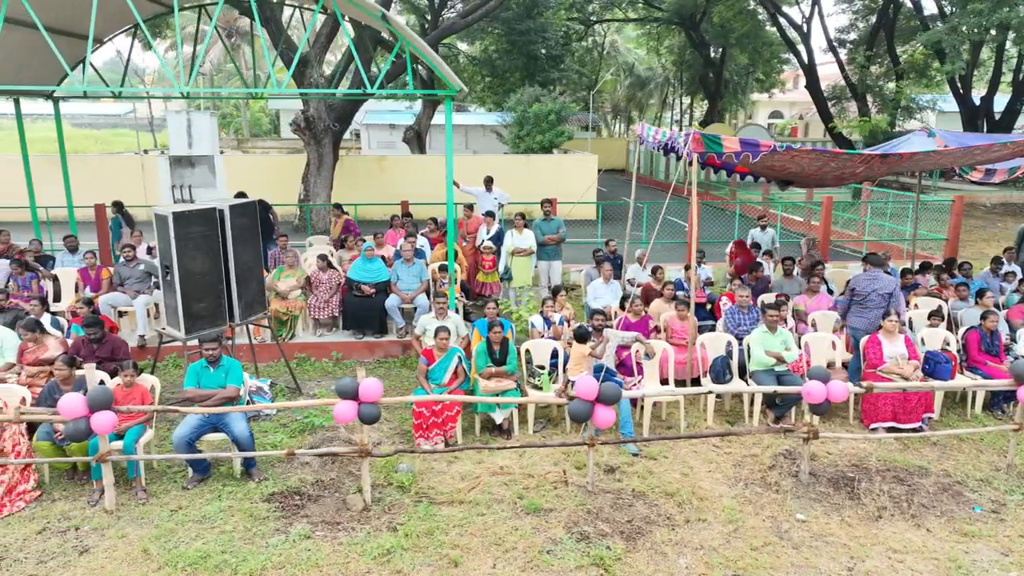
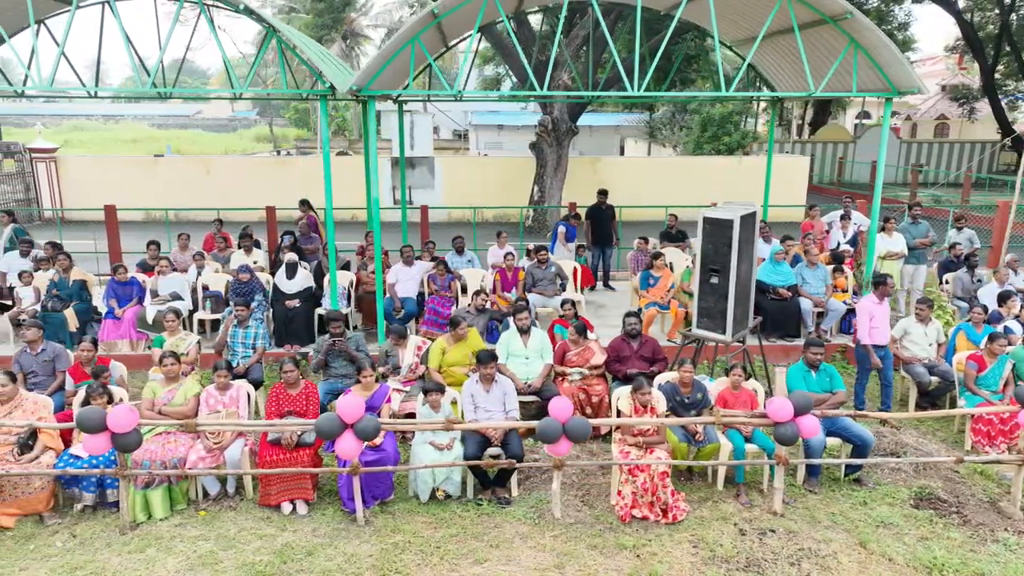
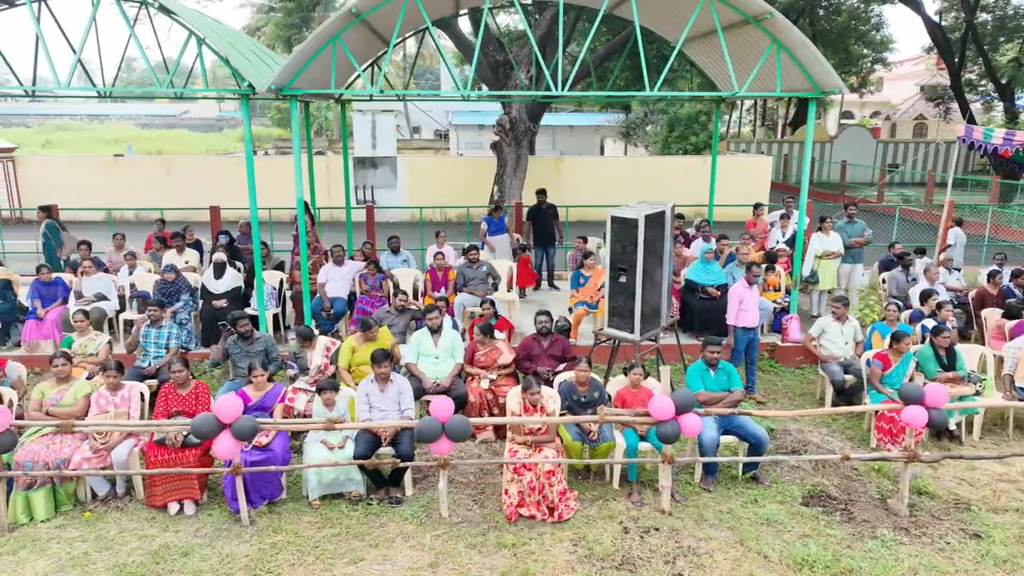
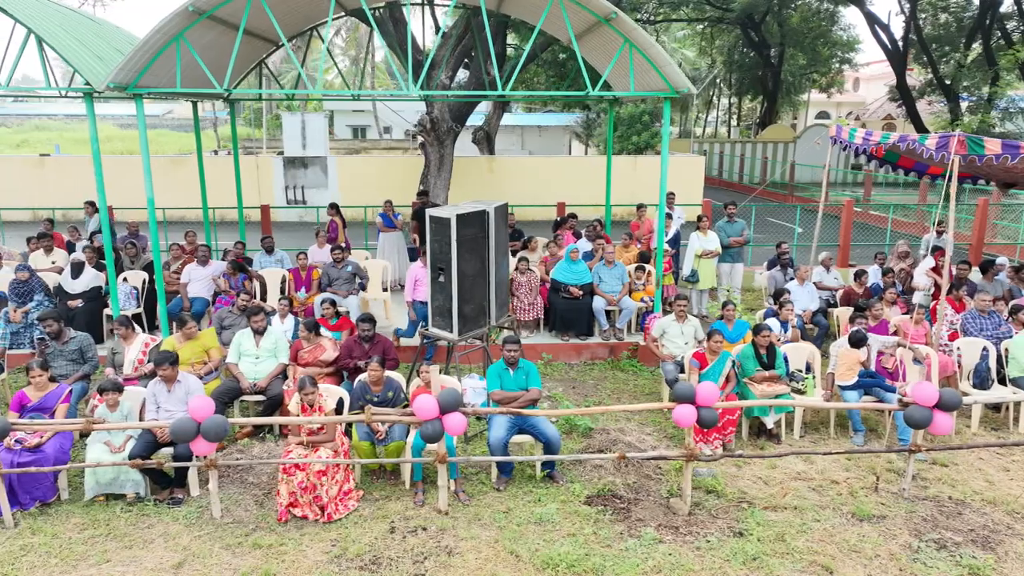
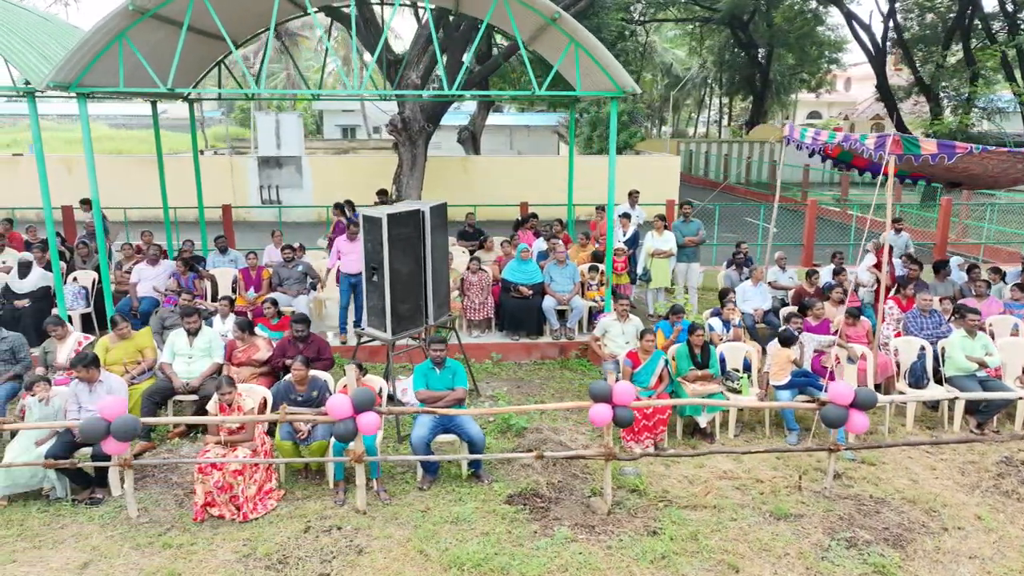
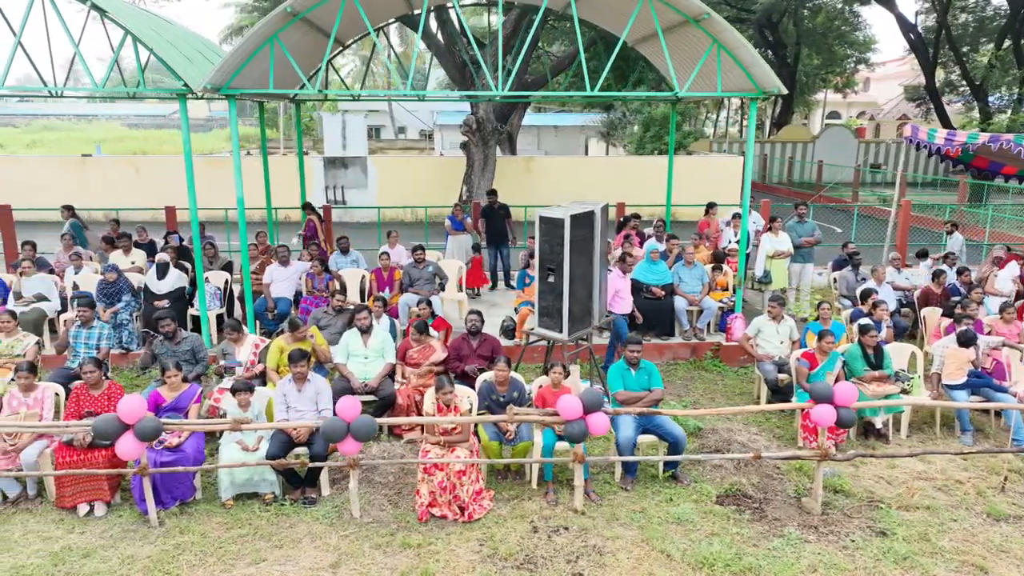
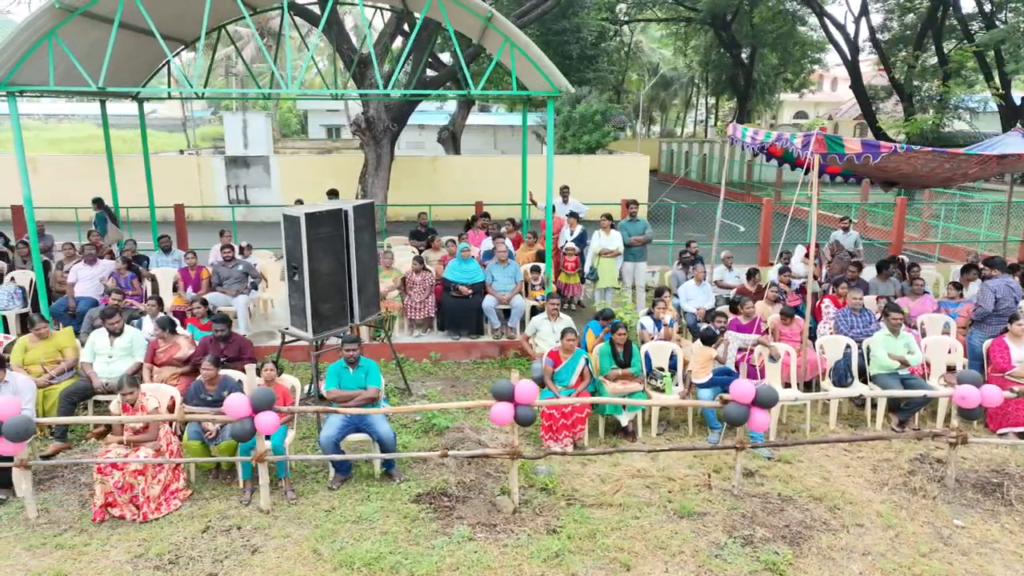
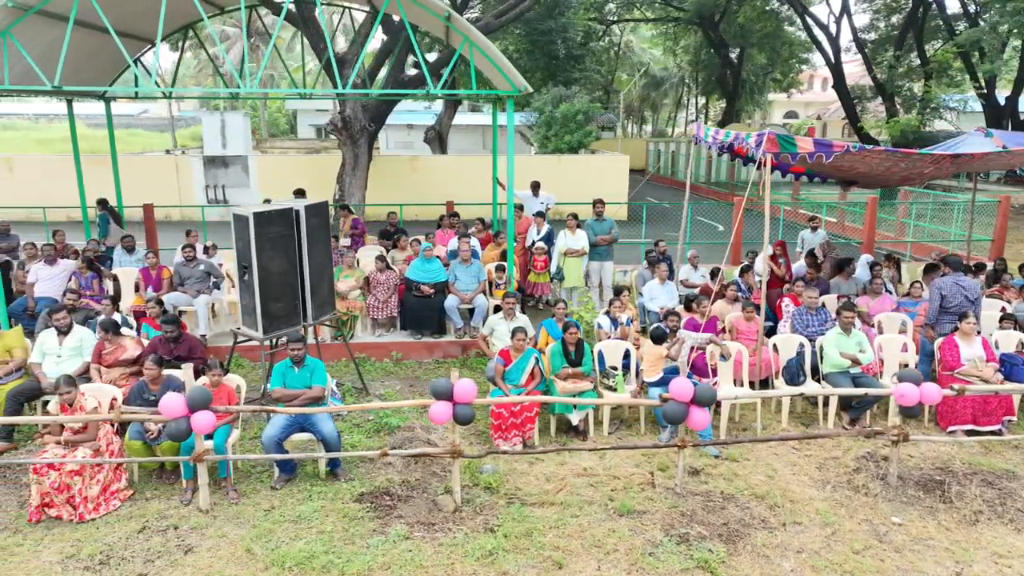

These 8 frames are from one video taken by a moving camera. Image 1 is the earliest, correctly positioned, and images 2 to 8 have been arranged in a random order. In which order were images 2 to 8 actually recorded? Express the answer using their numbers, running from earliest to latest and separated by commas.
8, 7, 5, 4, 6, 3, 2
